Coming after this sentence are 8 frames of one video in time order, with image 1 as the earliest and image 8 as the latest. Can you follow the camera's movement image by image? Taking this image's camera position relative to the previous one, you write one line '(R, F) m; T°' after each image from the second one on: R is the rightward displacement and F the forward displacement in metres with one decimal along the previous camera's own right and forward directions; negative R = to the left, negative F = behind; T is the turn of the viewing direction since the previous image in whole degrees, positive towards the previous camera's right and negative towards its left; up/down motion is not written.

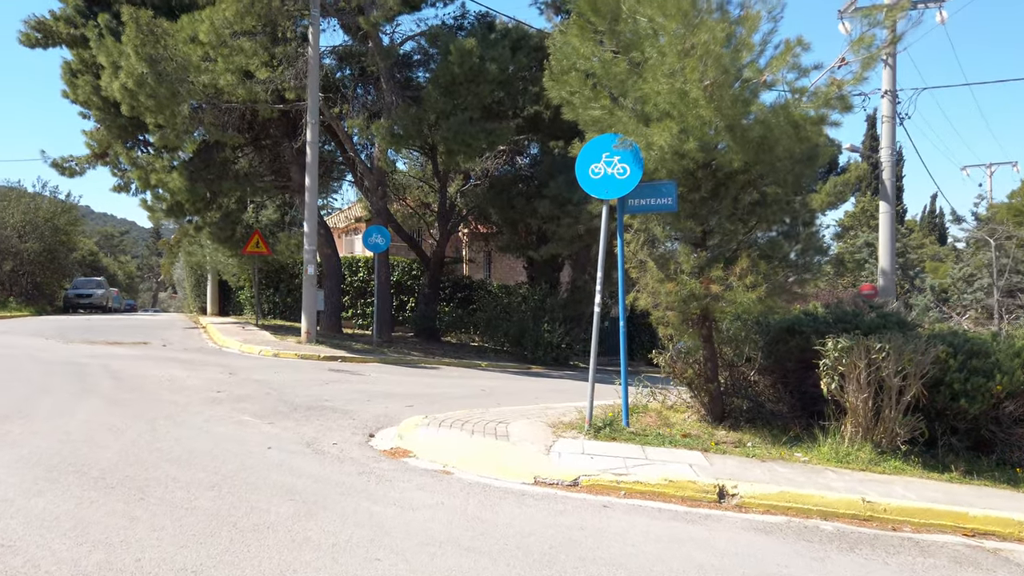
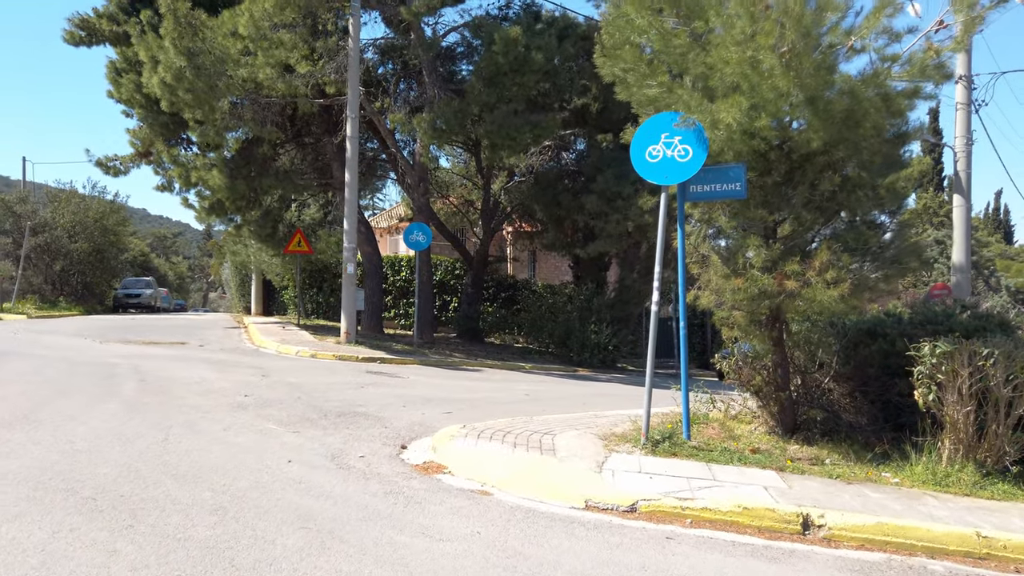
(0.0, +0.8) m; -3°
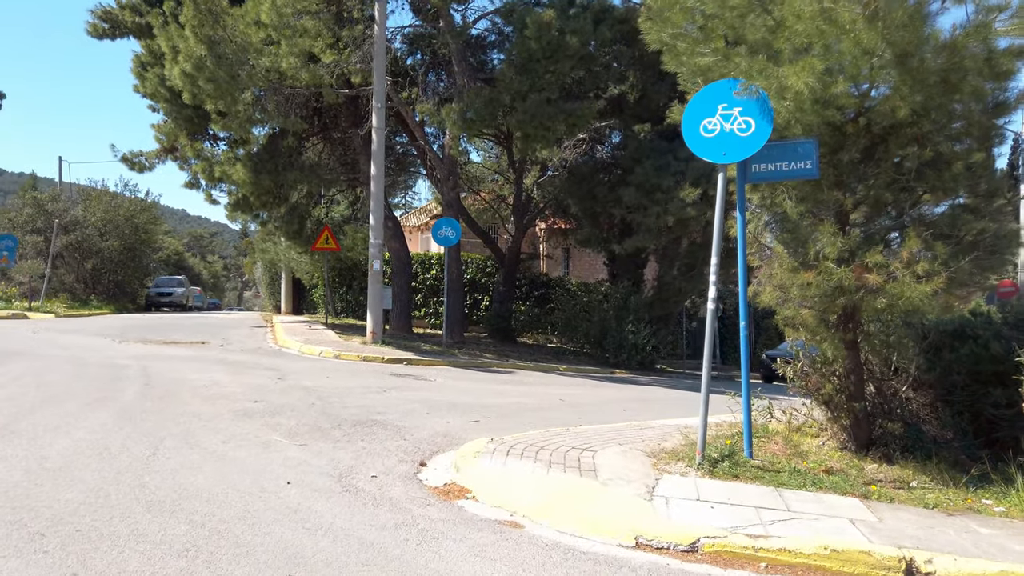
(0.0, +0.9) m; -2°
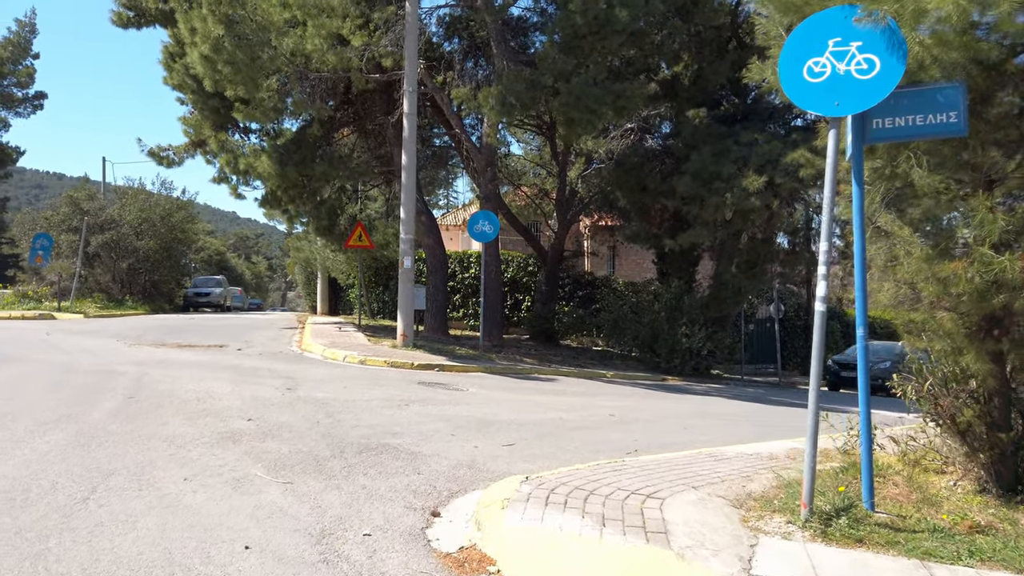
(0.0, +1.5) m; -3°
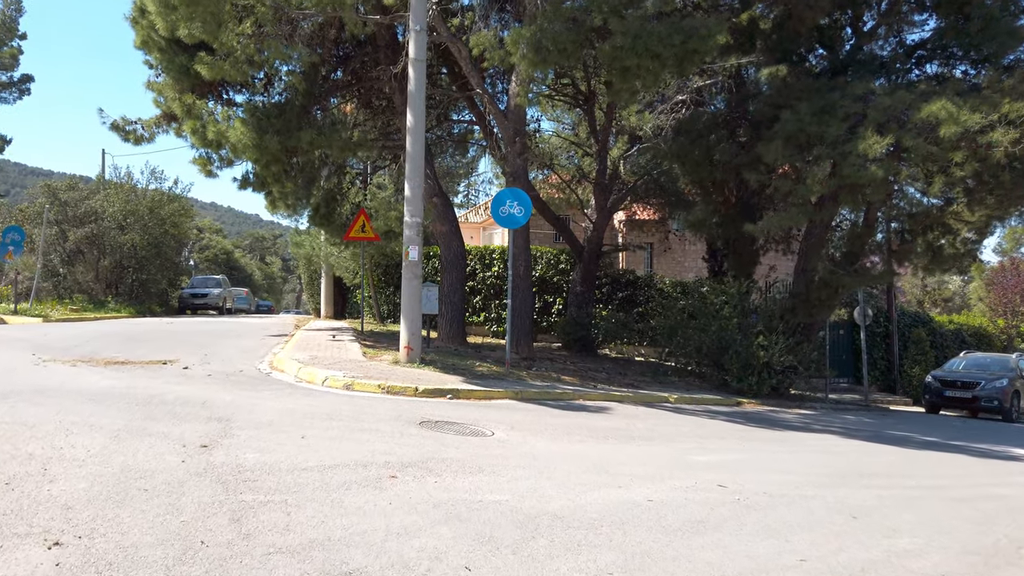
(-0.3, +3.8) m; -2°
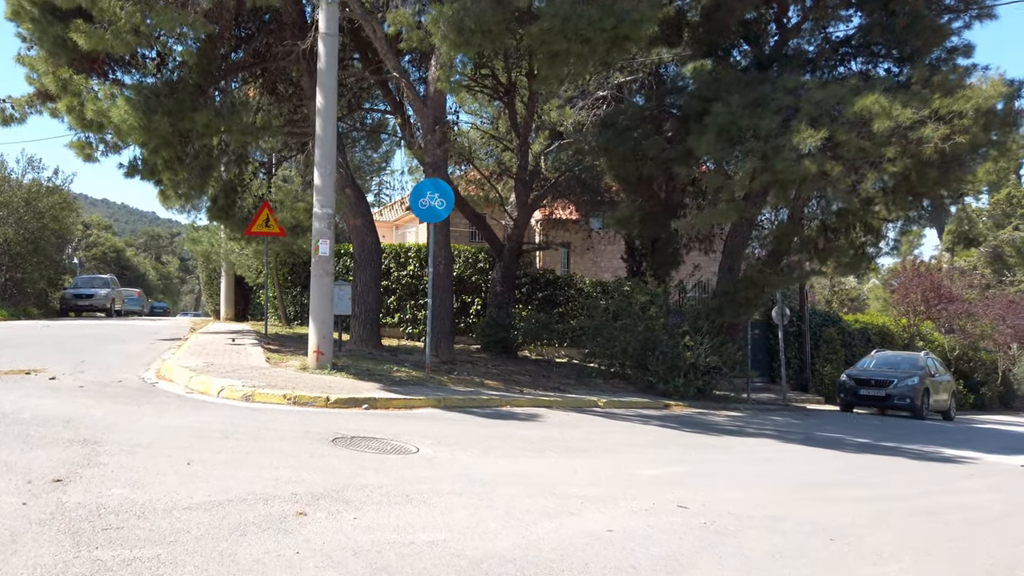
(-0.2, +0.9) m; +7°
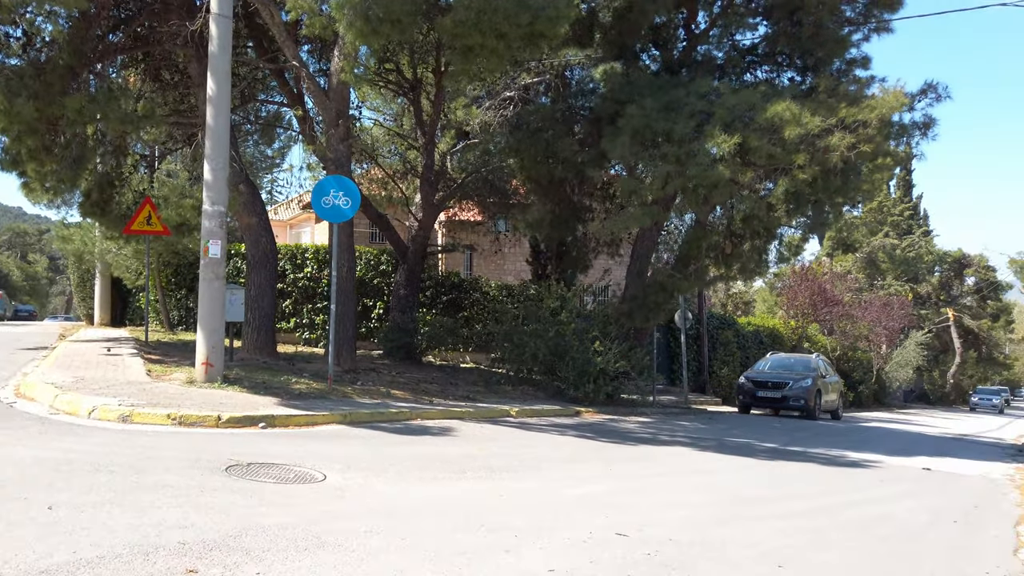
(-0.2, +0.6) m; +8°
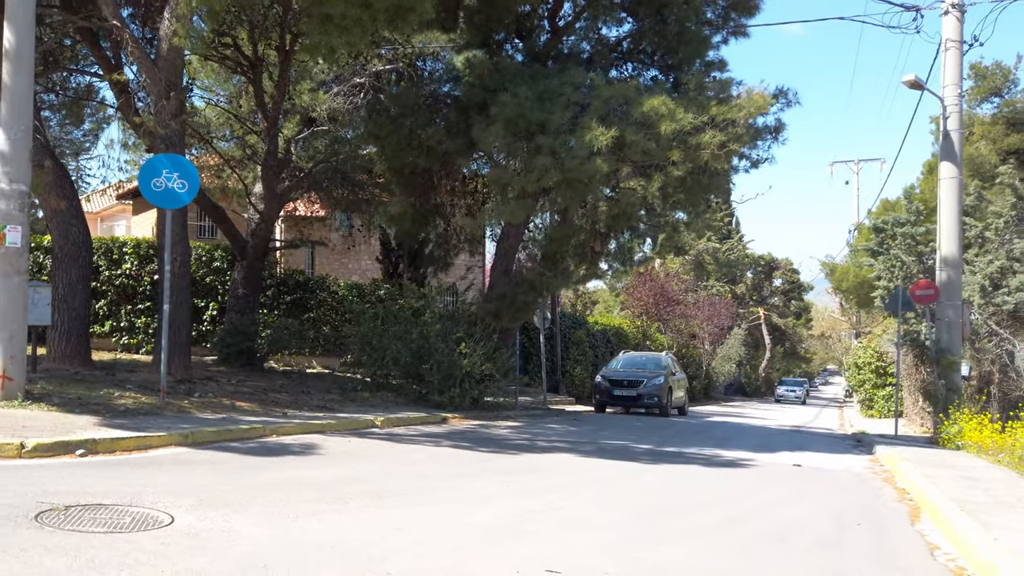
(-0.4, +0.9) m; +12°
